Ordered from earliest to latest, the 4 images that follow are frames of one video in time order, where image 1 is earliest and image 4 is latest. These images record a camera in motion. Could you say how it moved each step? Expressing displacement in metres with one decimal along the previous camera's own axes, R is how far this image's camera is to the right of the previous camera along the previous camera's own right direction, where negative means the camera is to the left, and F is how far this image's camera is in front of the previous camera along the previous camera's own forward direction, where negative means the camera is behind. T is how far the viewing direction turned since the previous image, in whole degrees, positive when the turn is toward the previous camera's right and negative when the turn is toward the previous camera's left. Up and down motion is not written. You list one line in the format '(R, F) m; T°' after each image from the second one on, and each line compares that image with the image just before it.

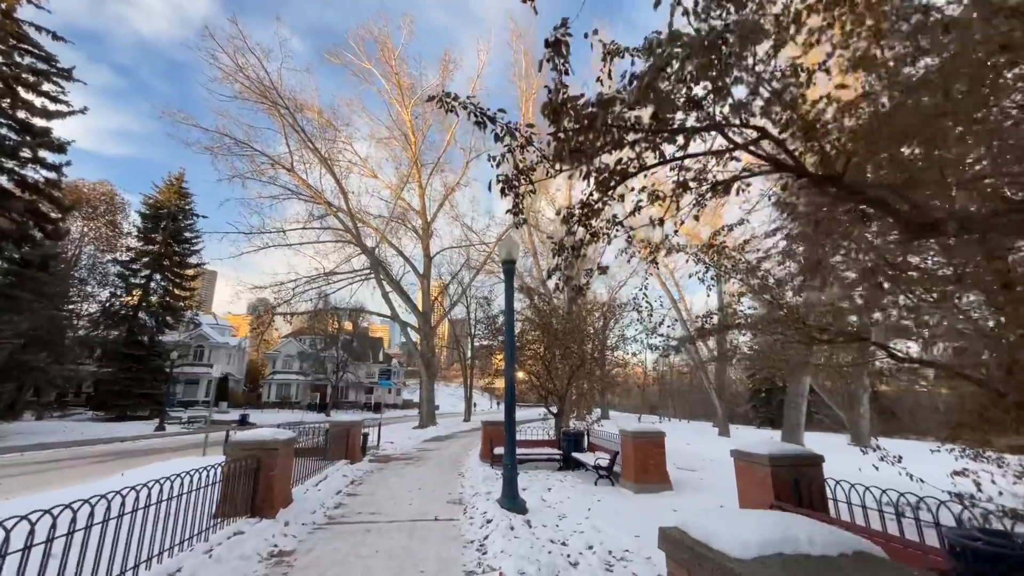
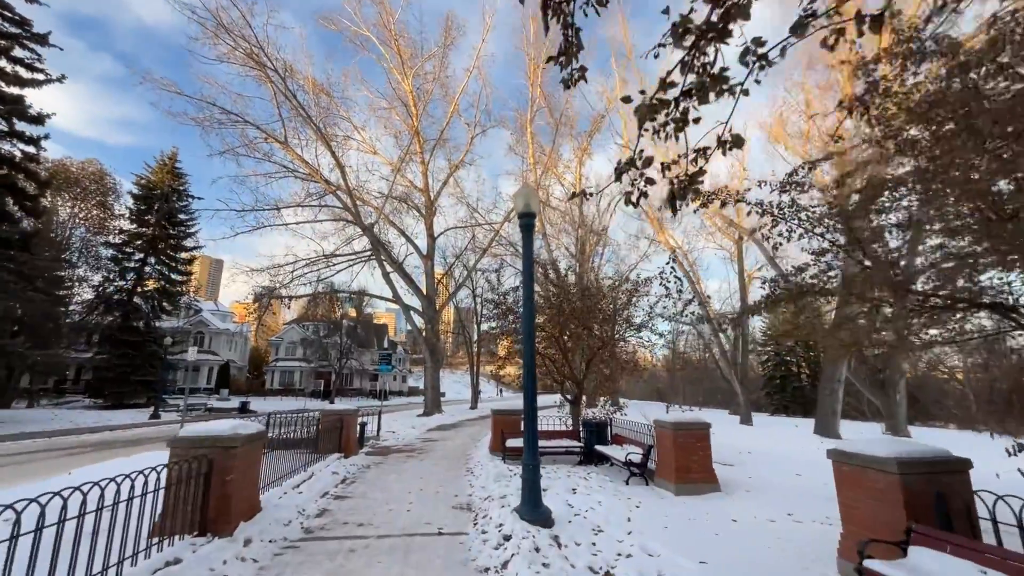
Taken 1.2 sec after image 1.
(-0.2, +1.5) m; -1°
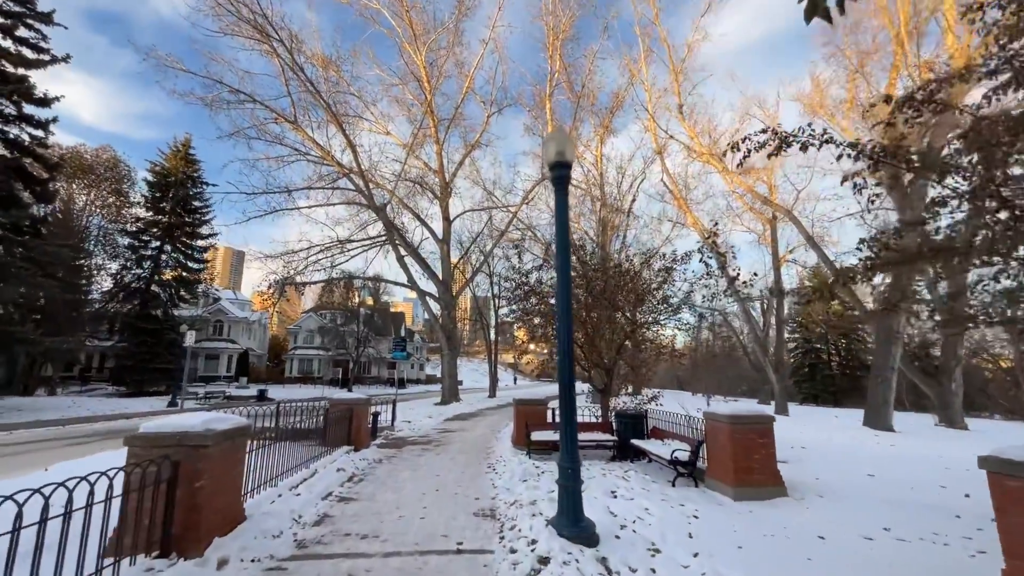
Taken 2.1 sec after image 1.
(-0.2, +1.1) m; -2°
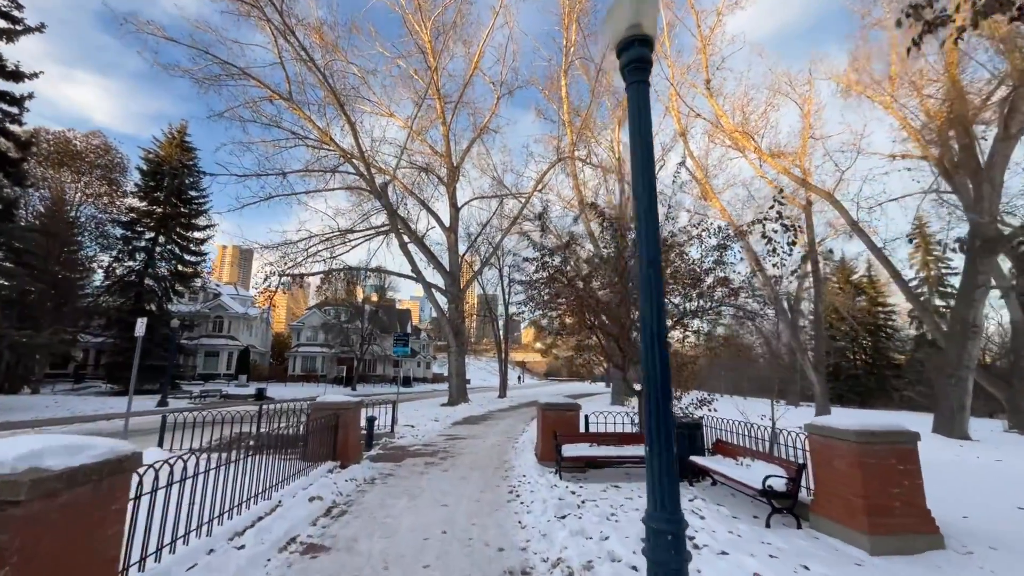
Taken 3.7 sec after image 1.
(-0.3, +2.0) m; -1°
